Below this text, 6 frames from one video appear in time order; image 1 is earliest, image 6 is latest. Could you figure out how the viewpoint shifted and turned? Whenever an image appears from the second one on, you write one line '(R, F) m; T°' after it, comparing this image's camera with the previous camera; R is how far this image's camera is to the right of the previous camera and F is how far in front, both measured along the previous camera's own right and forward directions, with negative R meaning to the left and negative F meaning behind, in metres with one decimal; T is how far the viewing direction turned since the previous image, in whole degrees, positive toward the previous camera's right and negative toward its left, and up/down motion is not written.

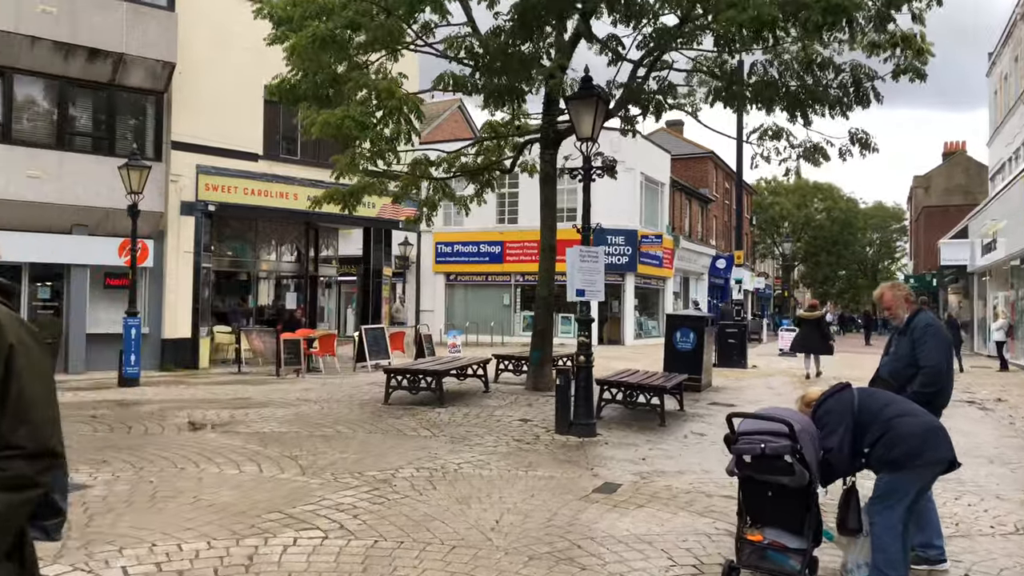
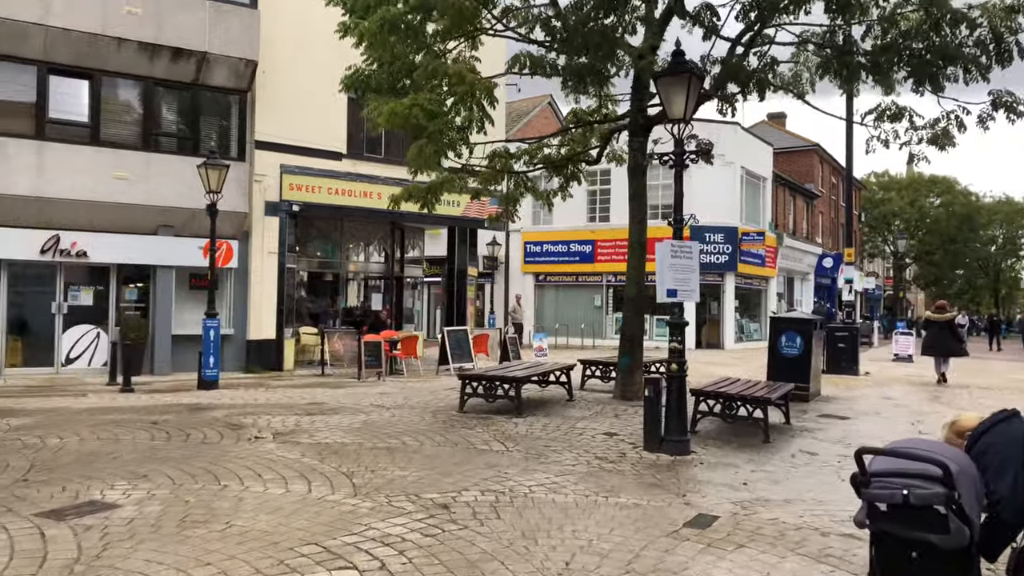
(+0.1, +0.8) m; -6°
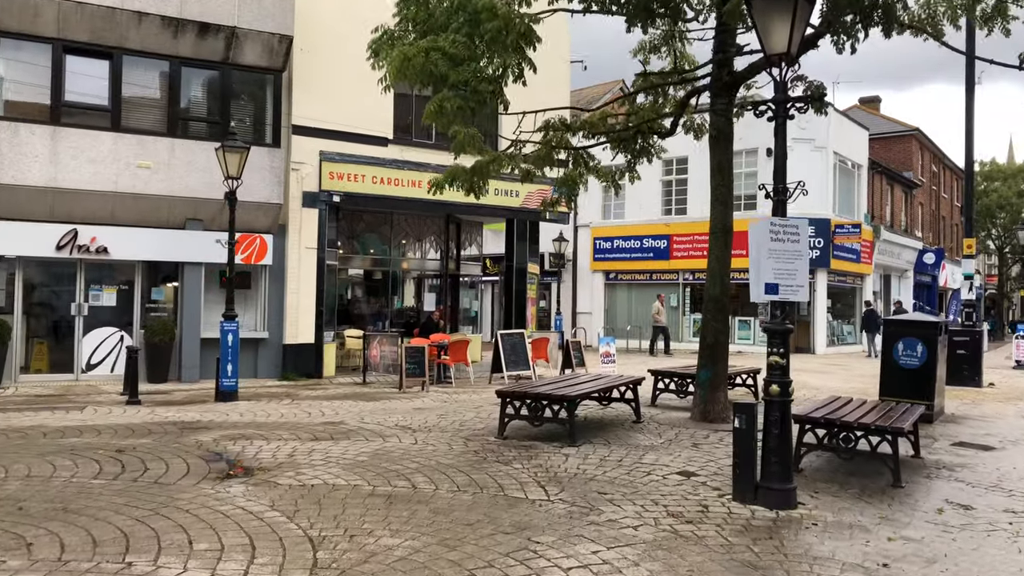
(+0.2, +1.8) m; -5°
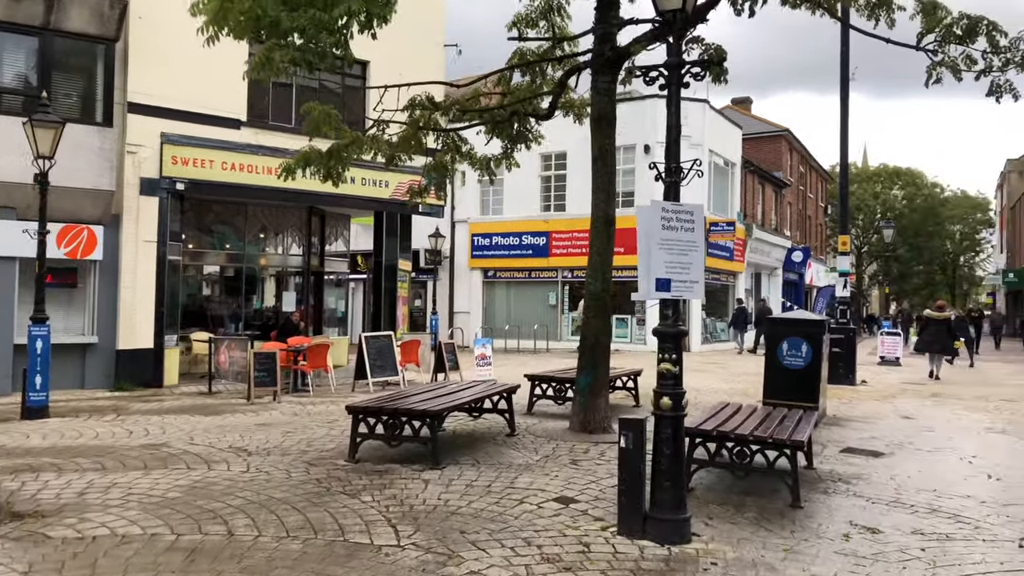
(+0.2, +1.0) m; +8°
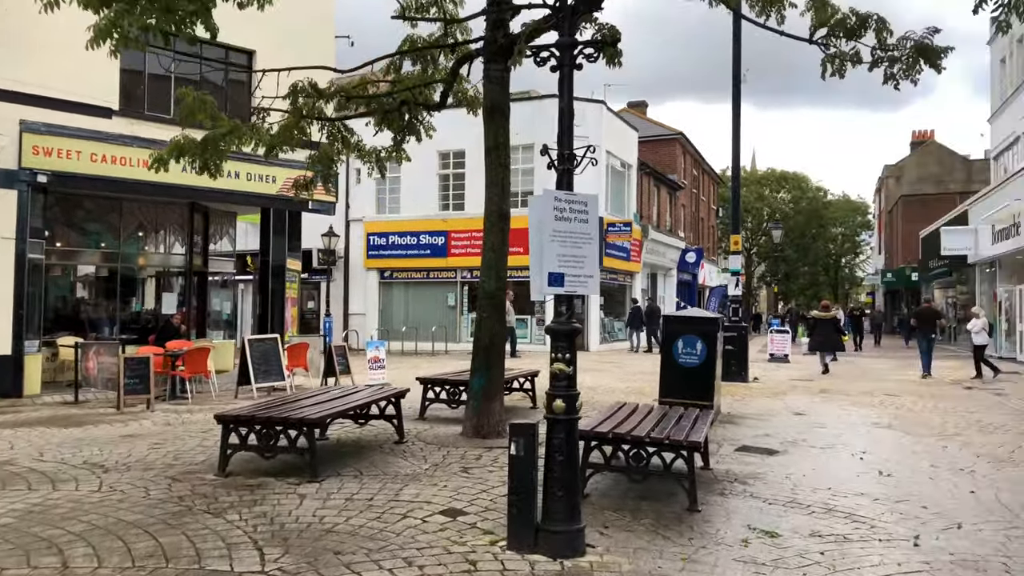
(+0.1, +0.4) m; +7°
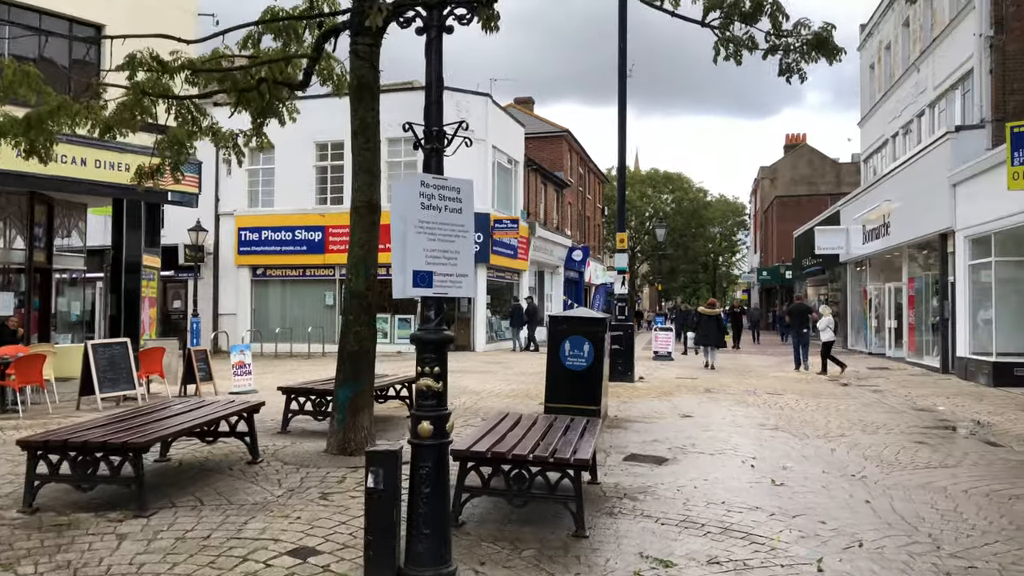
(+0.1, +0.6) m; +8°
